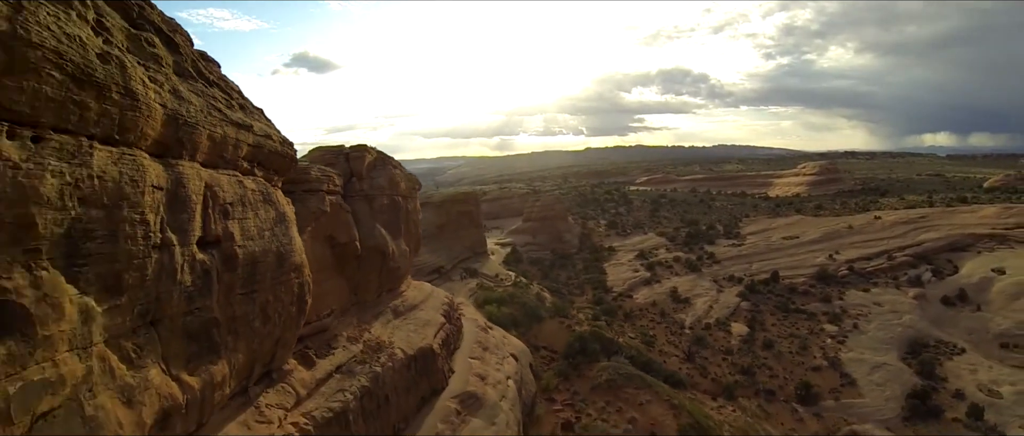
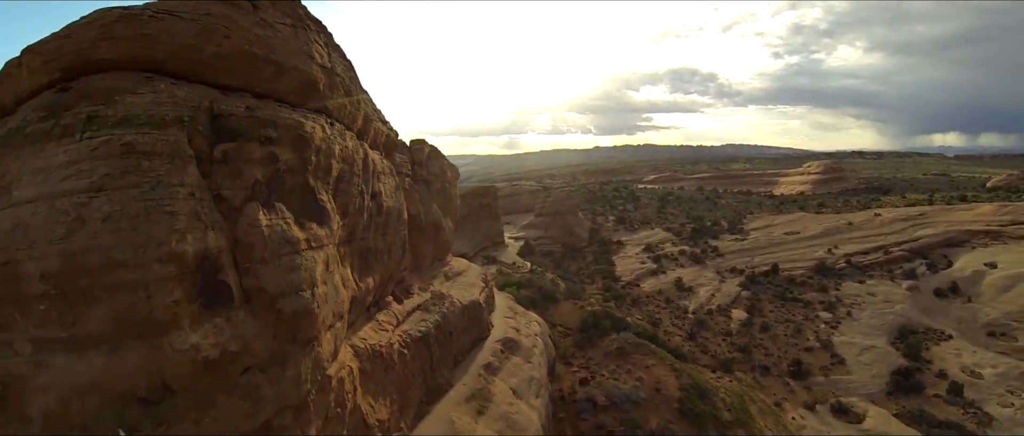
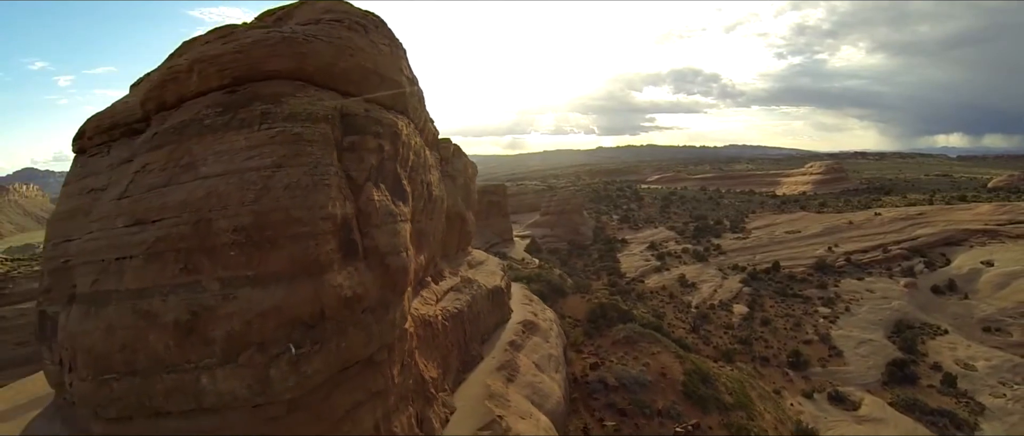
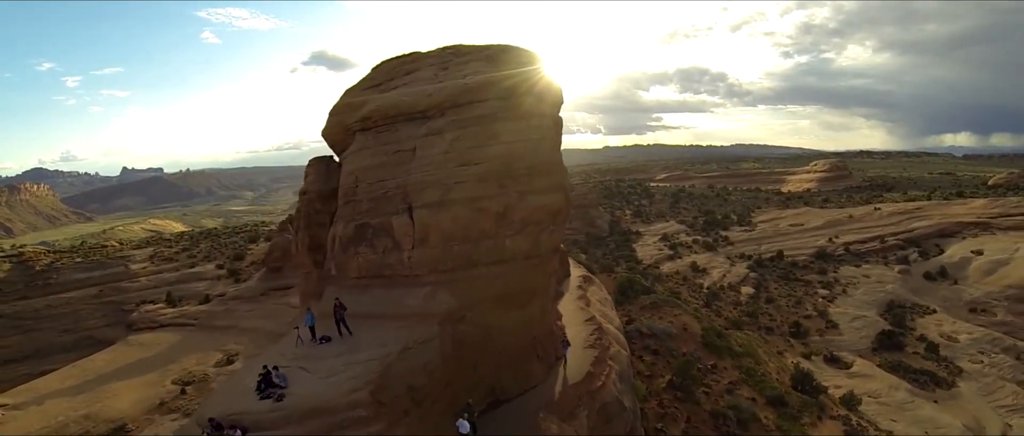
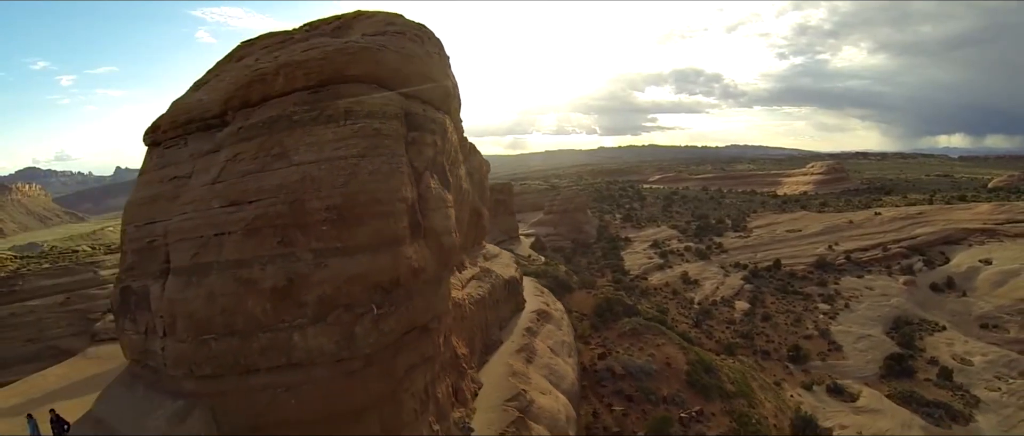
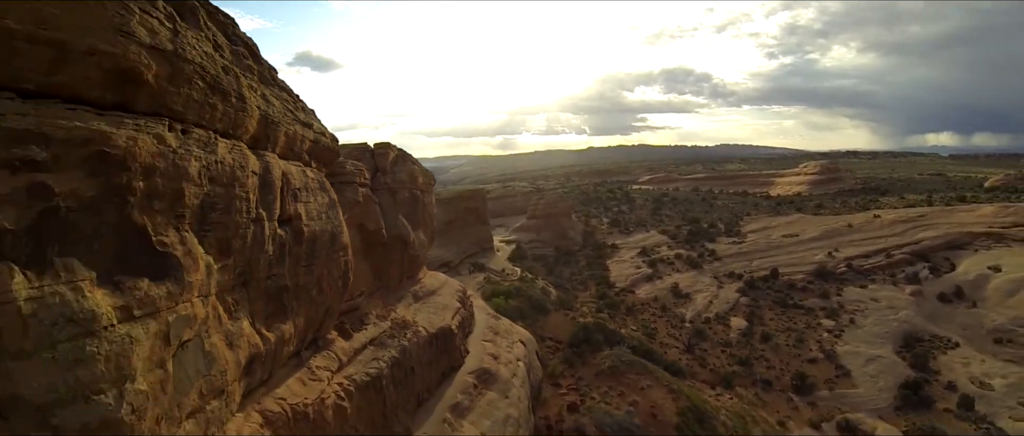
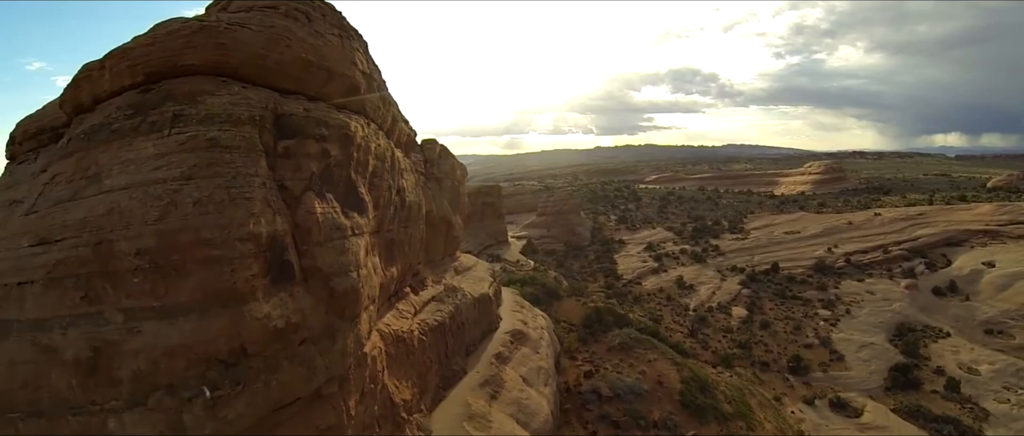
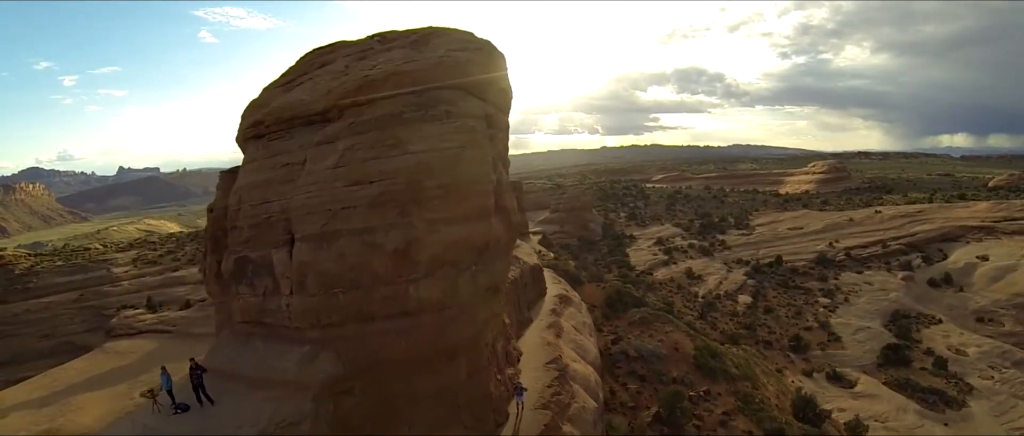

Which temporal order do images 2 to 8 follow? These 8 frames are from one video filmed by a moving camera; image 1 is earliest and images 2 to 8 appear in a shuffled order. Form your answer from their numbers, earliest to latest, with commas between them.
6, 2, 7, 3, 5, 8, 4
